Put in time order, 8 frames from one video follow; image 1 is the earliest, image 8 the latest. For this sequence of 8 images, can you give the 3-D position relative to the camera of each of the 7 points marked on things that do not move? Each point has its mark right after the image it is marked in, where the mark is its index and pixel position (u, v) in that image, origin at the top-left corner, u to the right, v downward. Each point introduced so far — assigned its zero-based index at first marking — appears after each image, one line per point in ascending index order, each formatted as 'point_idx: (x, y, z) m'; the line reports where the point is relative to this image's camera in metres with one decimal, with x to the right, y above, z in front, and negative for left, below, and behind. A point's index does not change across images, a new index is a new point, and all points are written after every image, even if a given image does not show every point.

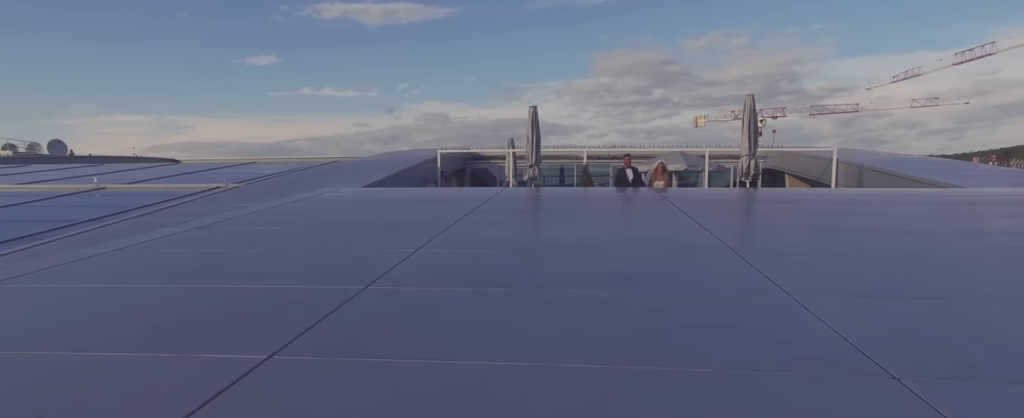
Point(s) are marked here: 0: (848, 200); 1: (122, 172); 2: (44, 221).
0: (+5.3, +0.1, +9.4) m
1: (-10.0, +1.0, +15.3) m
2: (-7.3, -0.2, +9.2) m
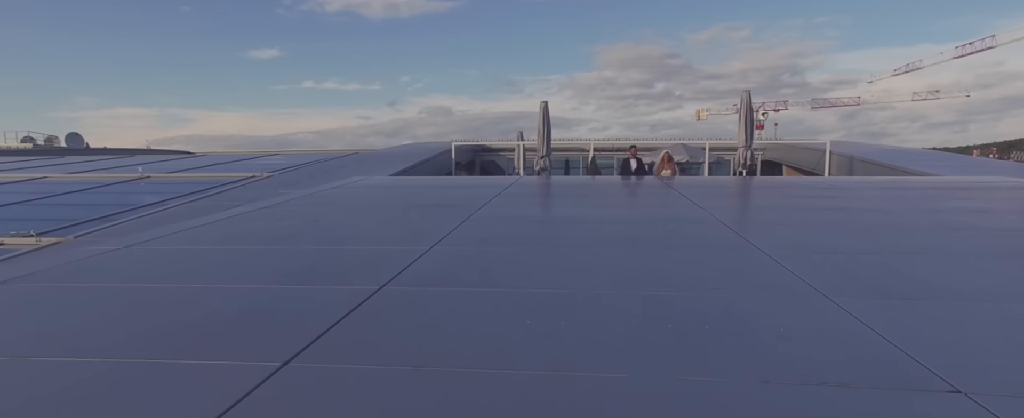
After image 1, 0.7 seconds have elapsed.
0: (+5.6, +0.4, +10.4) m
1: (-9.7, +1.3, +16.4) m
2: (-7.0, +0.1, +10.3) m
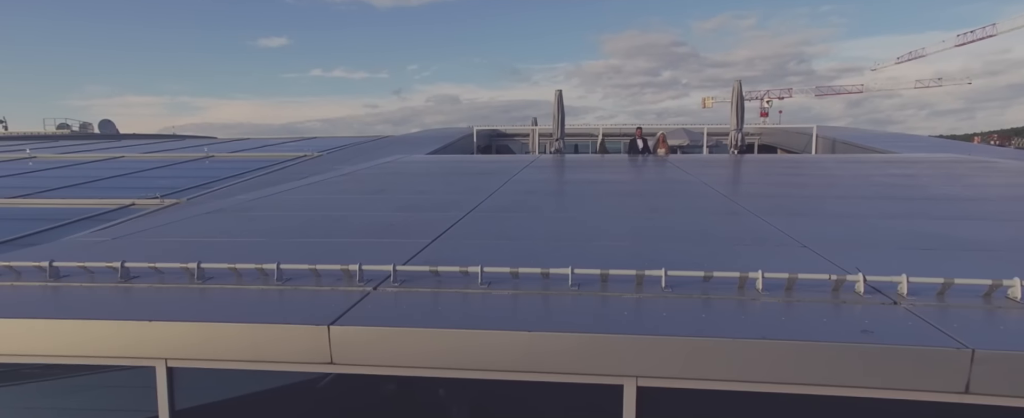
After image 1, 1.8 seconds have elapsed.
0: (+6.1, +0.9, +12.2) m
1: (-9.2, +2.0, +18.3) m
2: (-6.5, +0.7, +12.2) m
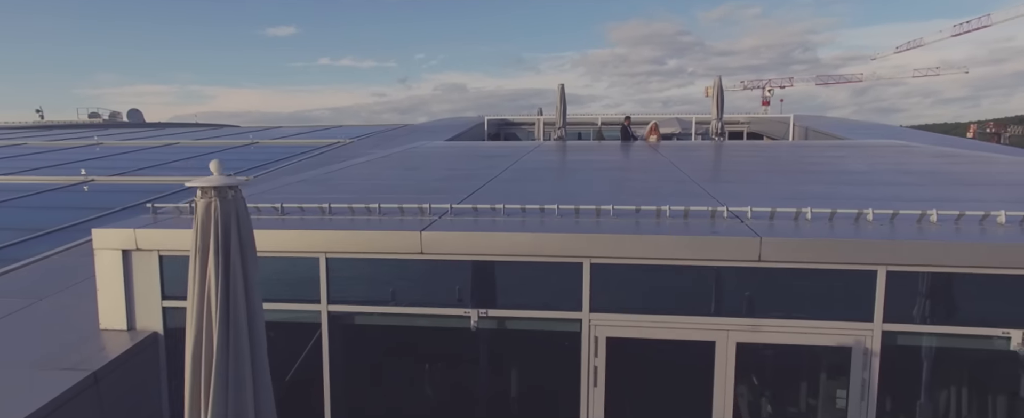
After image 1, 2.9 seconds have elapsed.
0: (+6.3, +1.5, +14.3) m
1: (-8.9, +2.6, +20.5) m
2: (-6.3, +1.2, +14.4) m
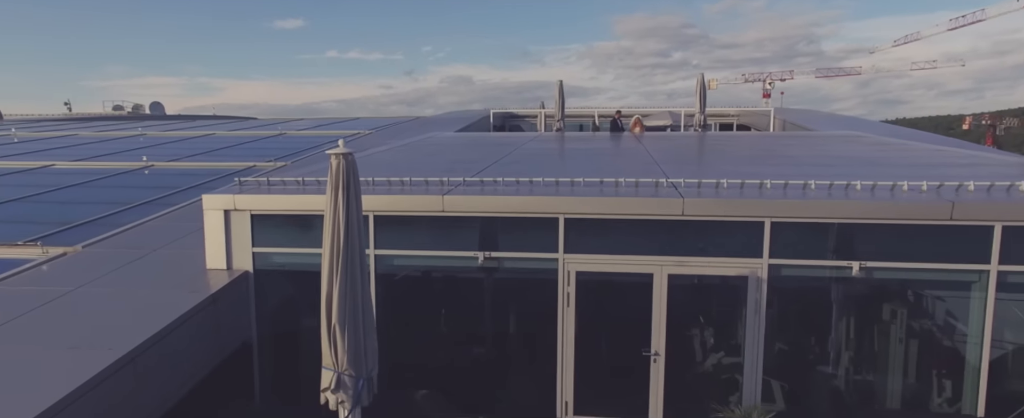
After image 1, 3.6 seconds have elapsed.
0: (+6.3, +1.9, +16.0) m
1: (-8.8, +3.1, +22.4) m
2: (-6.3, +1.6, +16.3) m
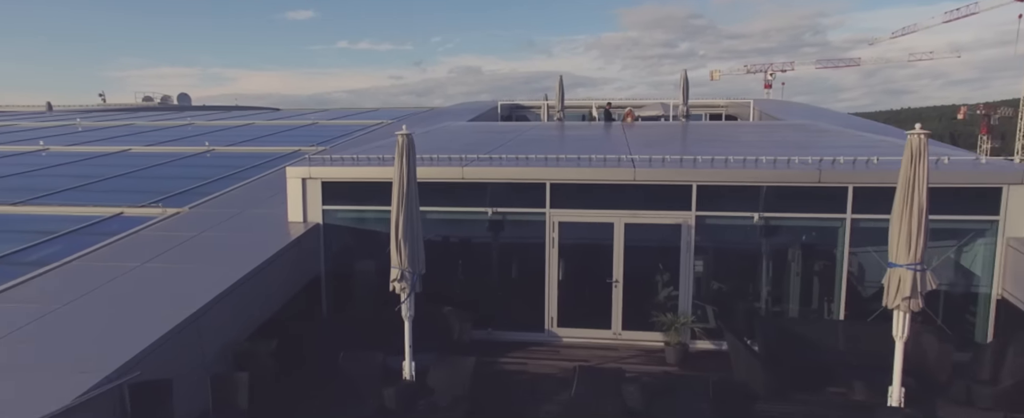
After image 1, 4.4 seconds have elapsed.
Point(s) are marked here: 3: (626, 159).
0: (+6.5, +2.5, +18.4) m
1: (-8.5, +3.9, +24.9) m
2: (-6.1, +2.3, +18.8) m
3: (+1.8, +0.8, +9.4) m
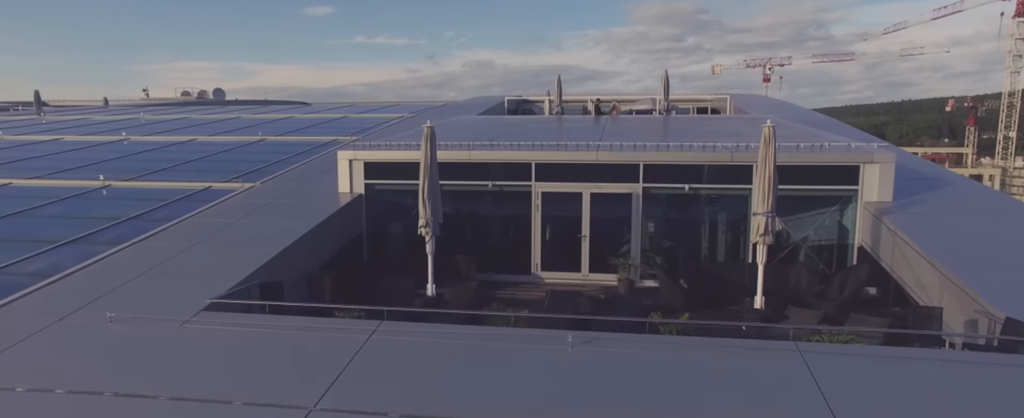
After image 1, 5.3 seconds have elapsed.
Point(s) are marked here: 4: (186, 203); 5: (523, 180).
0: (+6.6, +3.1, +21.1) m
1: (-8.3, +4.7, +28.0) m
2: (-6.0, +3.0, +21.9) m
3: (+1.7, +1.3, +12.3) m
4: (-6.6, +0.1, +12.2) m
5: (+0.3, +0.6, +12.3) m
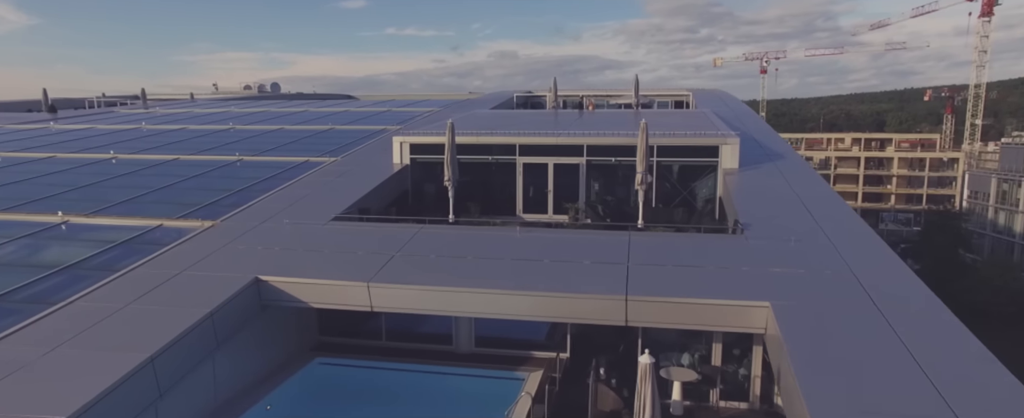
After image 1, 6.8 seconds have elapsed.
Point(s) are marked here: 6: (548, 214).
0: (+6.8, +4.4, +27.2) m
1: (-7.7, +6.1, +34.8) m
2: (-5.7, +4.3, +28.5) m
3: (+1.5, +2.4, +18.7) m
4: (-6.8, +1.2, +18.9) m
5: (+0.1, +1.6, +18.7) m
6: (+1.2, -0.2, +18.8) m
